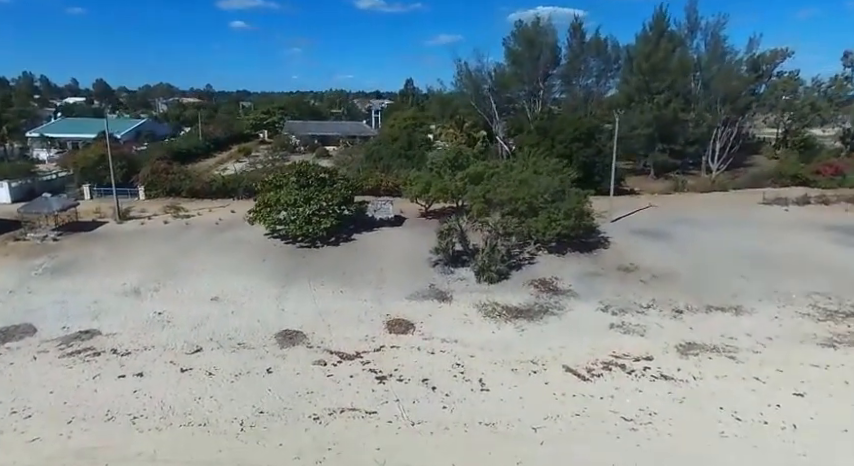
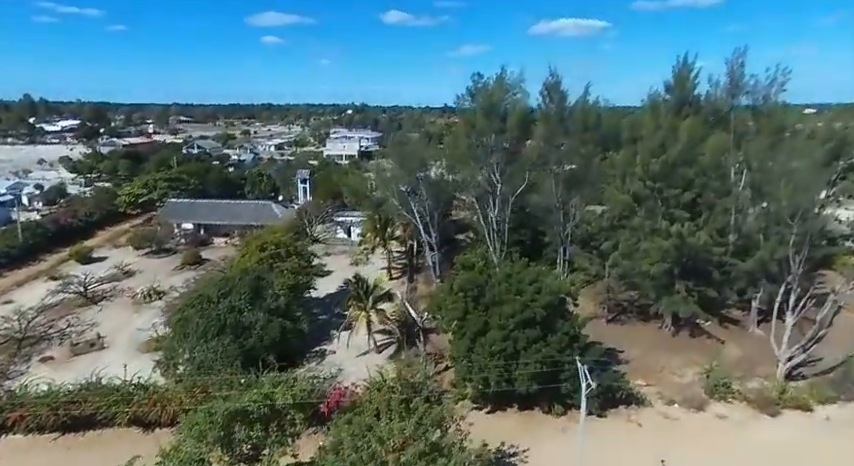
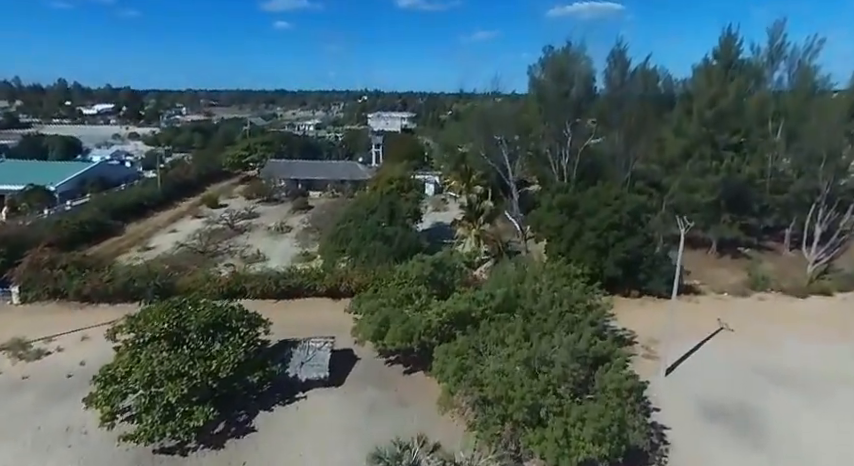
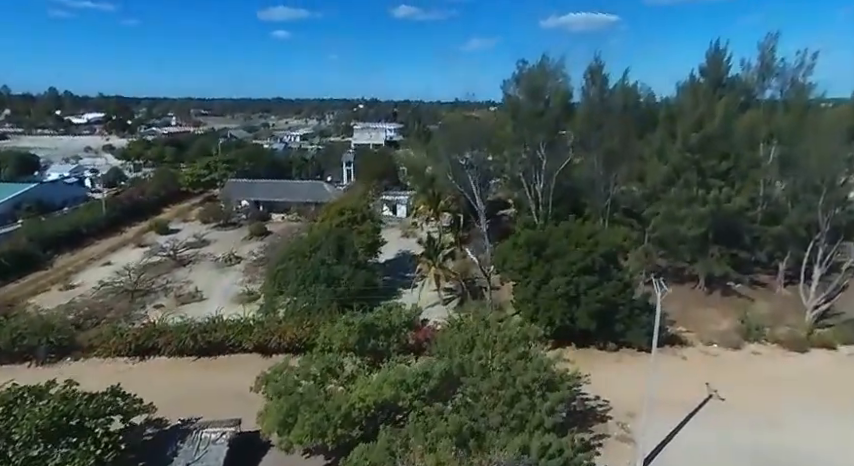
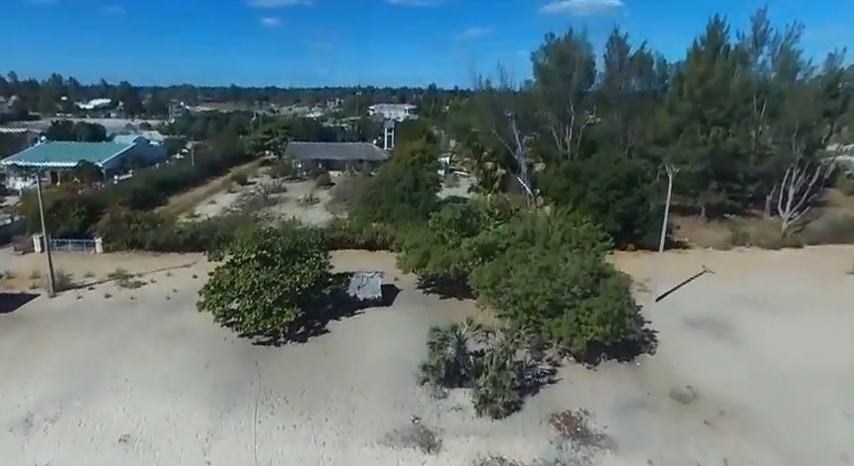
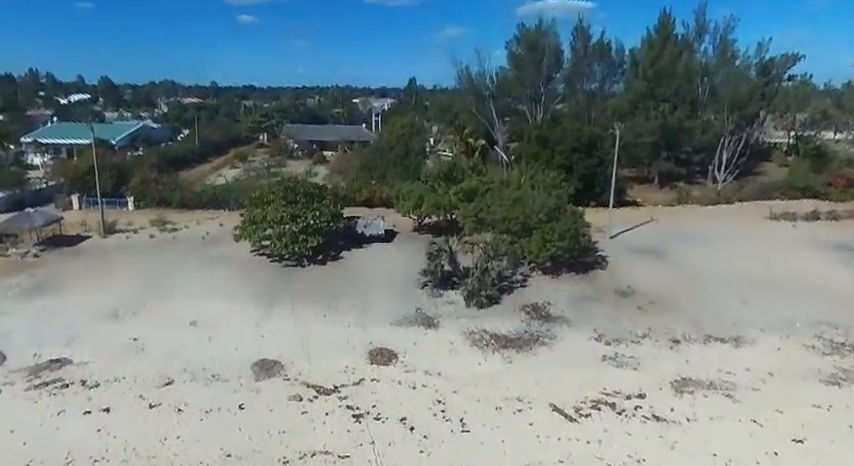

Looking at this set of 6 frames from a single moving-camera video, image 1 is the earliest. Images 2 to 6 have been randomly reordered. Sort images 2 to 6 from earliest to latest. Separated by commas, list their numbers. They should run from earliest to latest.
6, 5, 3, 4, 2
